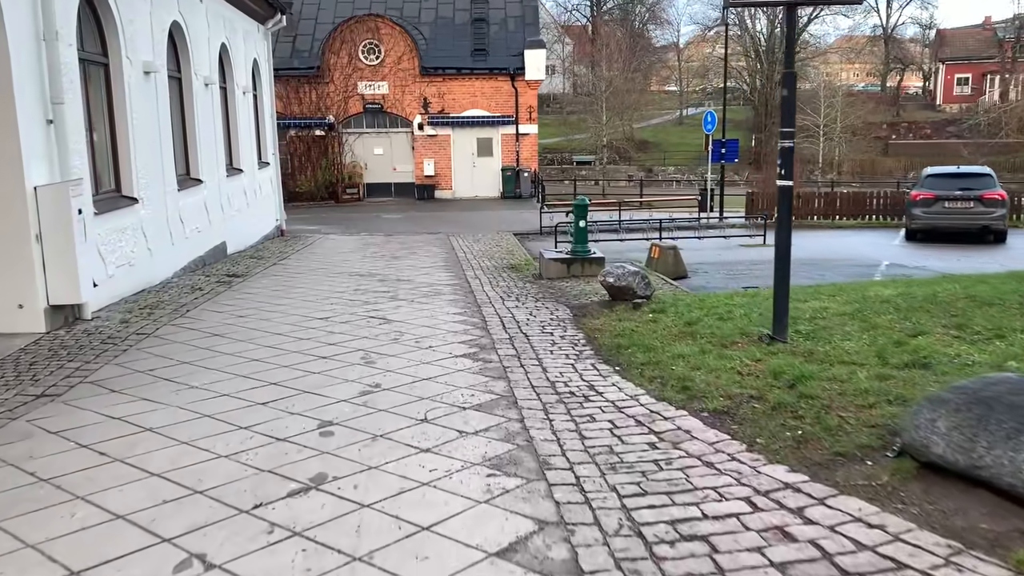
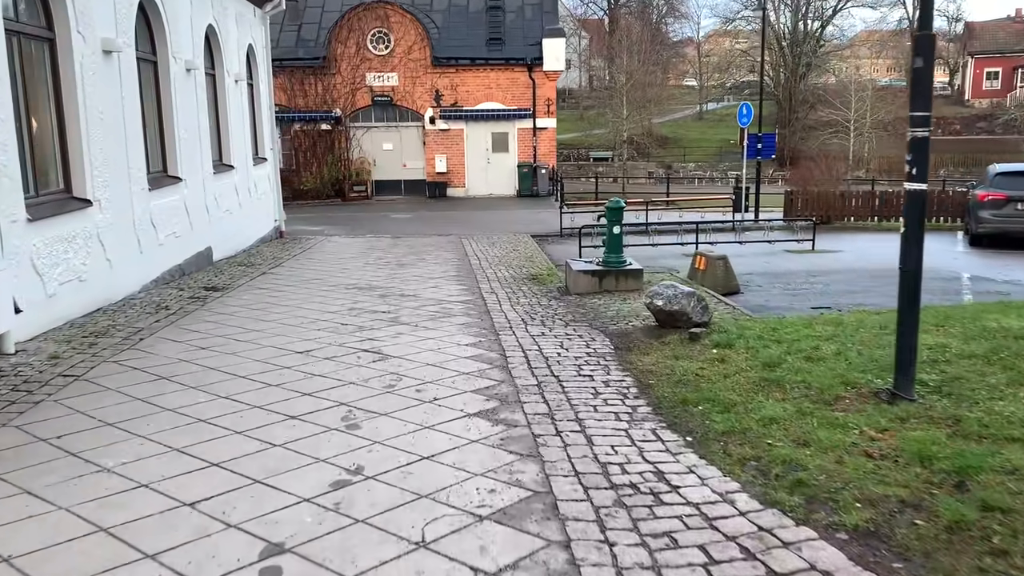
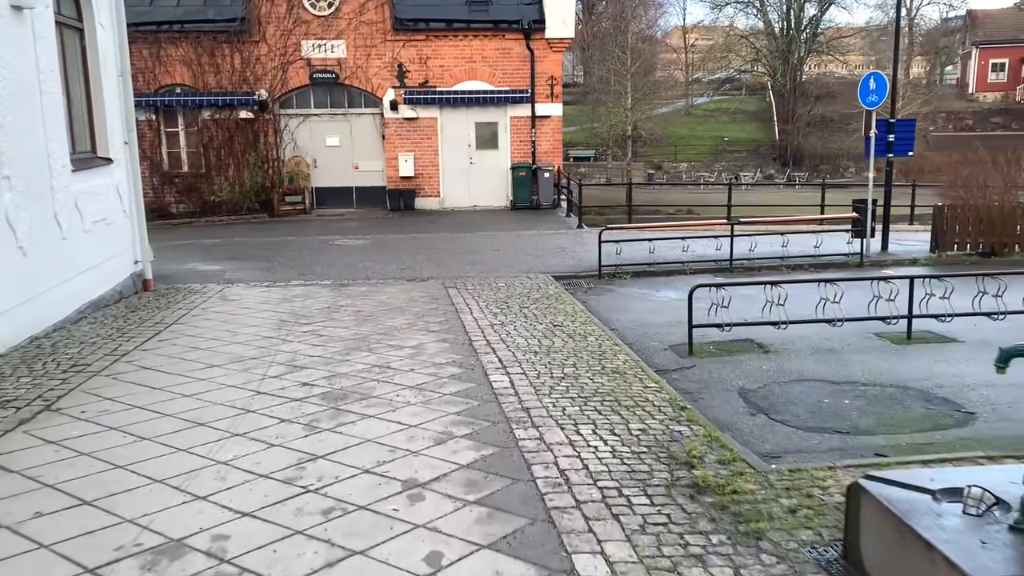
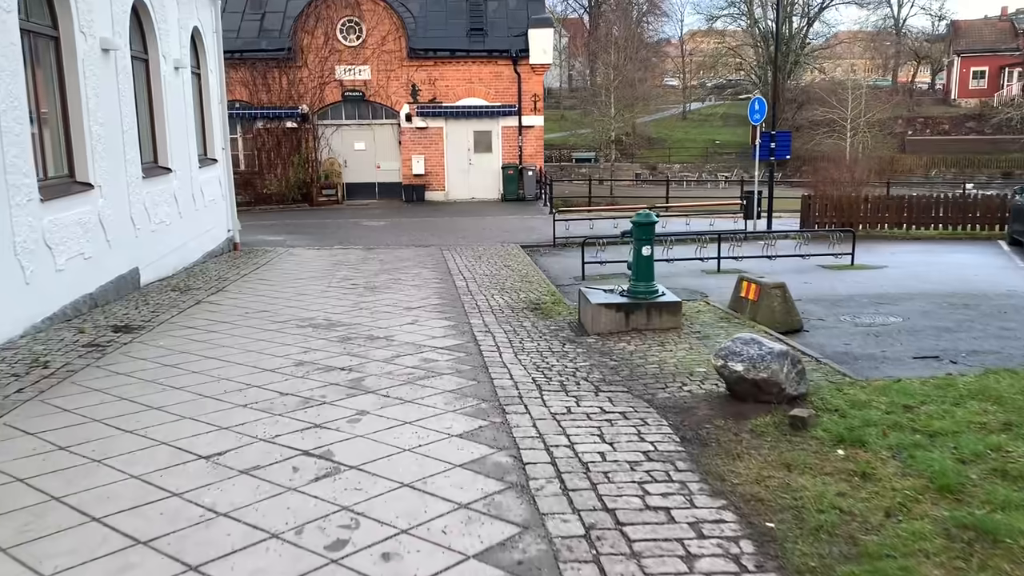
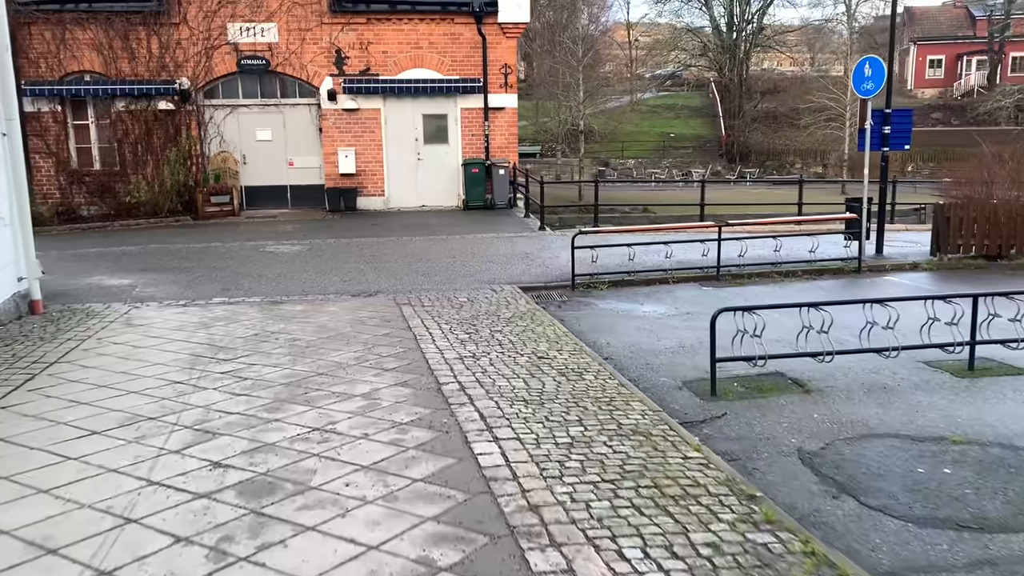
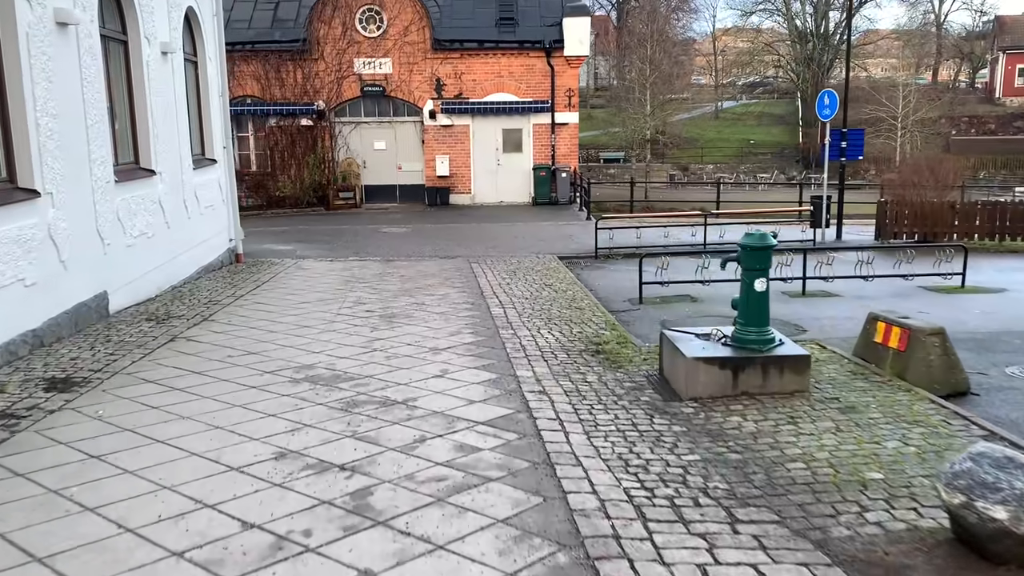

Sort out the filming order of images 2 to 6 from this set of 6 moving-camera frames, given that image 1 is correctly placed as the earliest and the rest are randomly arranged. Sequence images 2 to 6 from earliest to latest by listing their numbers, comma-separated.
2, 4, 6, 3, 5
